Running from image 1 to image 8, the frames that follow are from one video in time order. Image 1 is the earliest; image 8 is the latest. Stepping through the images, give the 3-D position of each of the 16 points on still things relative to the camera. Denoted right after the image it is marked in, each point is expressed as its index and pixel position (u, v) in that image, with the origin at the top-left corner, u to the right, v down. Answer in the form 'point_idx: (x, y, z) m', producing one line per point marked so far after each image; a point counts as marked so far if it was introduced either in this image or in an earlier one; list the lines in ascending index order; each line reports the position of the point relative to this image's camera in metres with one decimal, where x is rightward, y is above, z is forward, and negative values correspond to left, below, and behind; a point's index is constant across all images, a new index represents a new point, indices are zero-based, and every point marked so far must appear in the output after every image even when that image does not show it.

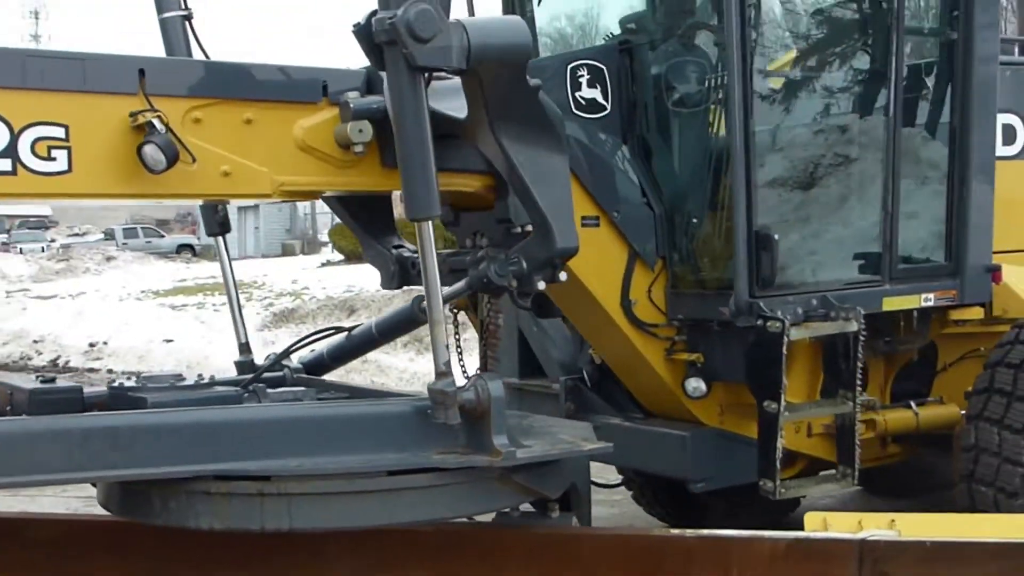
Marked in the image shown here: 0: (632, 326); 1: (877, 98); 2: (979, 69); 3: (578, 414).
0: (+0.6, -0.2, +3.8) m
1: (+1.8, +1.0, +3.9) m
2: (+2.4, +1.2, +4.1) m
3: (+0.4, -0.7, +4.4) m
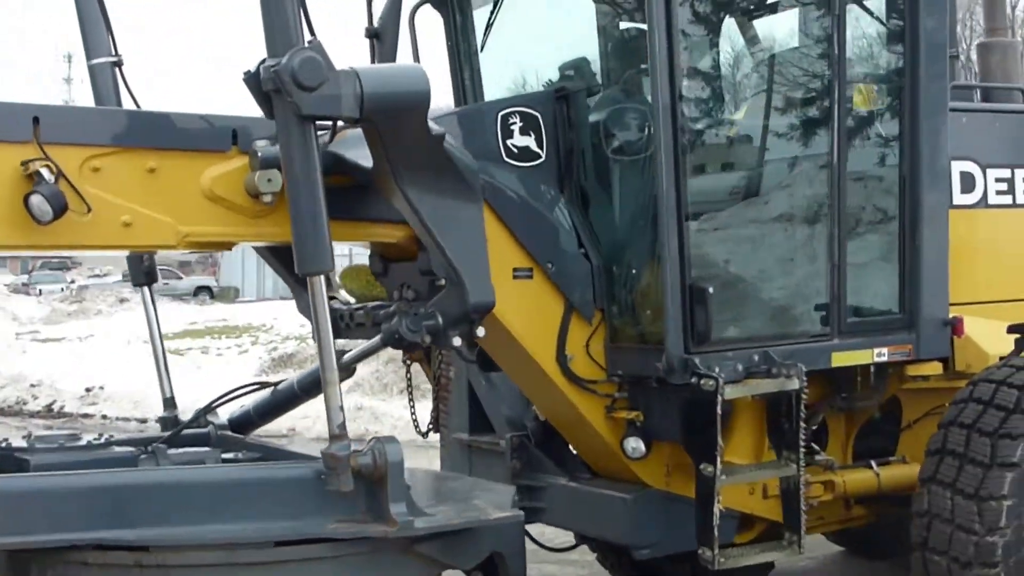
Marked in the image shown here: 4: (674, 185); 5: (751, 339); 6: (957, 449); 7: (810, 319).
0: (+0.2, -0.4, +3.6) m
1: (+1.5, +0.7, +3.8) m
2: (+2.1, +0.9, +3.9) m
3: (+0.1, -1.0, +4.2) m
4: (+0.7, +0.4, +3.4) m
5: (+1.1, -0.2, +3.6) m
6: (+2.0, -0.7, +3.5) m
7: (+1.4, -0.2, +3.7) m
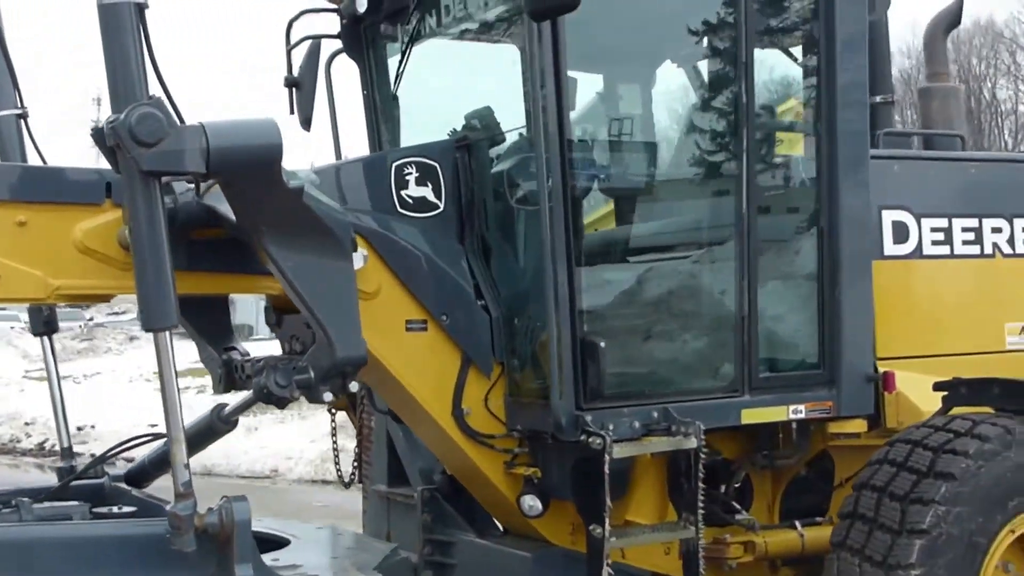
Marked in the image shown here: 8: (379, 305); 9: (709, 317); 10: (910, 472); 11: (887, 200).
0: (-0.2, -0.7, +3.5) m
1: (+1.0, +0.4, +3.7) m
2: (+1.6, +0.6, +3.9) m
3: (-0.4, -1.3, +4.1) m
4: (+0.2, +0.2, +3.3) m
5: (+0.6, -0.5, +3.5) m
6: (+1.5, -1.0, +3.3) m
7: (+0.9, -0.4, +3.6) m
8: (-0.6, -0.1, +3.5) m
9: (+0.9, -0.1, +3.6) m
10: (+1.7, -0.8, +3.3) m
11: (+2.1, +0.5, +4.4) m
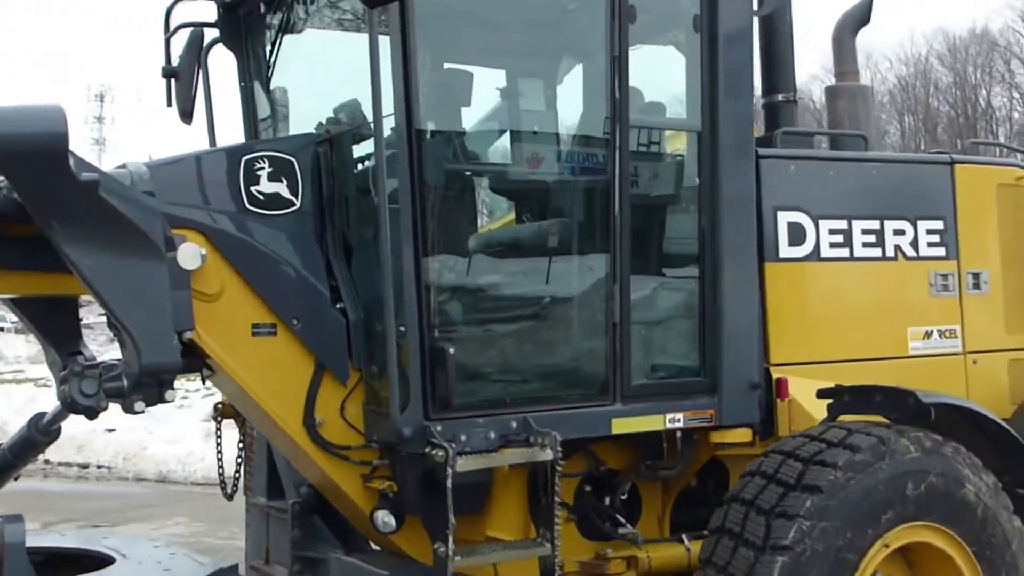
0: (-0.8, -0.7, +3.3) m
1: (+0.4, +0.4, +3.5) m
2: (+1.0, +0.6, +3.7) m
3: (-1.0, -1.3, +3.9) m
4: (-0.4, +0.2, +3.2) m
5: (0.0, -0.5, +3.3) m
6: (+0.9, -1.0, +3.1) m
7: (+0.3, -0.4, +3.4) m
8: (-1.3, -0.1, +3.3) m
9: (+0.3, -0.2, +3.5) m
10: (+1.1, -0.8, +3.1) m
11: (+1.5, +0.5, +4.3) m
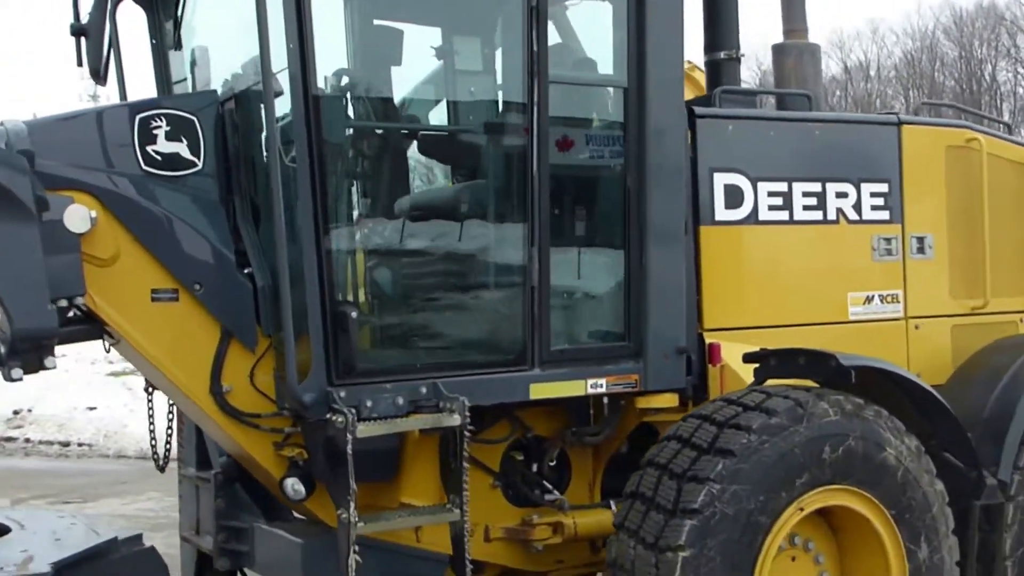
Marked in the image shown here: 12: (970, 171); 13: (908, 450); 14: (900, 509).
0: (-1.2, -0.5, +3.3) m
1: (0.0, +0.6, +3.4) m
2: (+0.6, +0.8, +3.6) m
3: (-1.4, -1.1, +3.8) m
4: (-0.8, +0.3, +3.1) m
5: (-0.4, -0.3, +3.2) m
6: (+0.5, -0.8, +3.1) m
7: (0.0, -0.3, +3.4) m
8: (-1.6, +0.1, +3.2) m
9: (-0.1, 0.0, +3.4) m
10: (+0.7, -0.6, +3.1) m
11: (+1.1, +0.7, +4.2) m
12: (+2.9, +0.8, +5.1) m
13: (+1.7, -0.7, +3.4) m
14: (+1.7, -1.0, +3.4) m
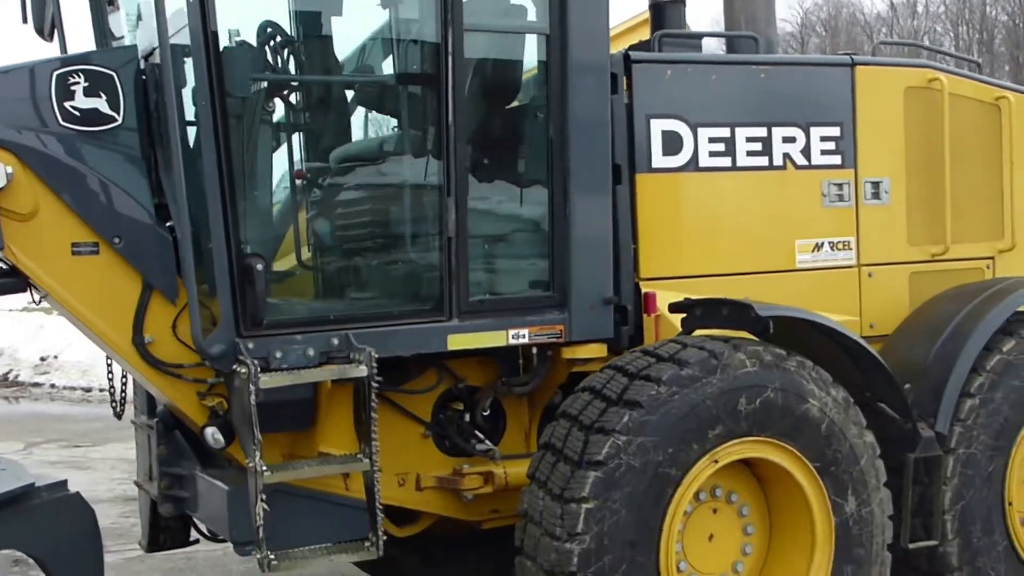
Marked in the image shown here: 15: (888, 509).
0: (-1.6, -0.3, +3.3) m
1: (-0.3, +0.8, +3.4) m
2: (+0.3, +1.0, +3.5) m
3: (-1.7, -0.9, +3.9) m
4: (-1.2, +0.5, +3.0) m
5: (-0.8, -0.1, +3.2) m
6: (+0.2, -0.6, +3.1) m
7: (-0.4, 0.0, +3.4) m
8: (-2.0, +0.3, +3.2) m
9: (-0.4, +0.2, +3.3) m
10: (+0.4, -0.4, +3.1) m
11: (+0.8, +1.0, +4.1) m
12: (+2.6, +1.1, +4.9) m
13: (+1.4, -0.5, +3.3) m
14: (+1.3, -0.7, +3.3) m
15: (+1.7, -1.0, +3.5) m
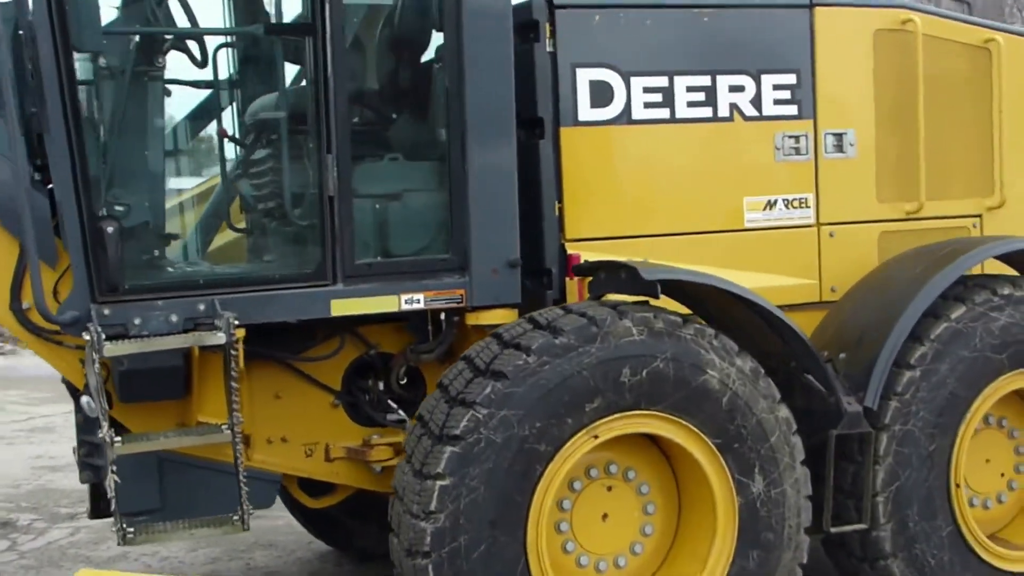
0: (-2.0, -0.2, +3.2) m
1: (-0.8, +1.0, +3.2) m
2: (-0.2, +1.2, +3.3) m
3: (-2.2, -0.7, +3.9) m
4: (-1.7, +0.7, +2.9) m
5: (-1.2, 0.0, +3.1) m
6: (-0.3, -0.5, +2.9) m
7: (-0.9, +0.1, +3.2) m
8: (-2.5, +0.4, +3.2) m
9: (-0.9, +0.4, +3.2) m
10: (-0.1, -0.3, +2.9) m
11: (+0.3, +1.1, +3.8) m
12: (+2.3, +1.4, +4.5) m
13: (+0.9, -0.3, +3.1) m
14: (+0.8, -0.6, +3.1) m
15: (+1.2, -0.8, +3.2) m
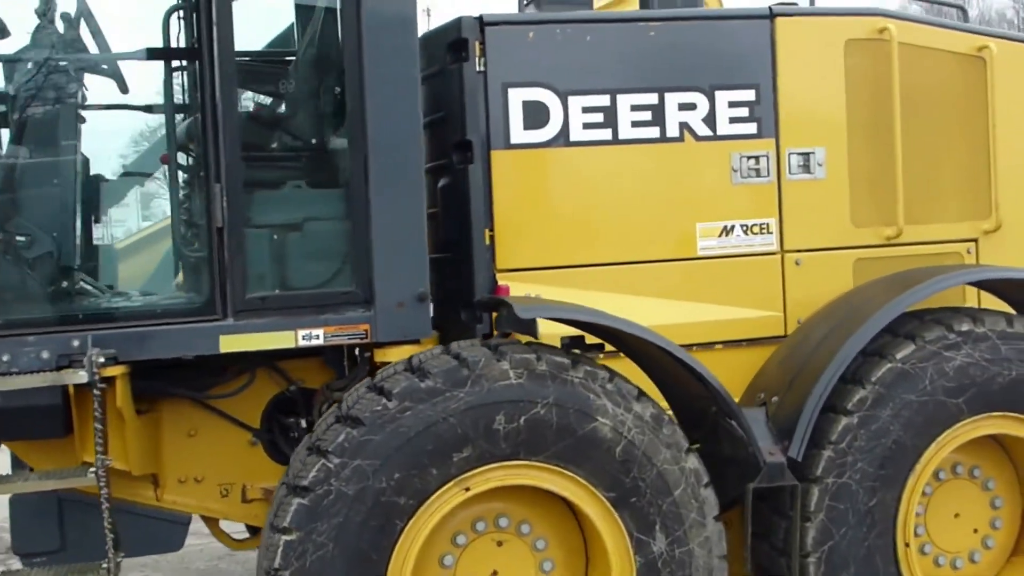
0: (-2.5, -0.3, +3.2) m
1: (-1.2, +0.8, +3.1) m
2: (-0.6, +1.0, +3.1) m
3: (-2.5, -0.8, +3.9) m
4: (-2.1, +0.5, +2.9) m
5: (-1.7, -0.1, +3.0) m
6: (-0.8, -0.6, +2.7) m
7: (-1.3, 0.0, +3.1) m
8: (-2.9, +0.3, +3.2) m
9: (-1.3, +0.2, +3.1) m
10: (-0.6, -0.4, +2.7) m
11: (-0.1, +1.0, +3.6) m
12: (+1.9, +1.2, +4.1) m
13: (+0.5, -0.5, +2.8) m
14: (+0.4, -0.7, +2.8) m
15: (+0.8, -1.0, +2.9) m
